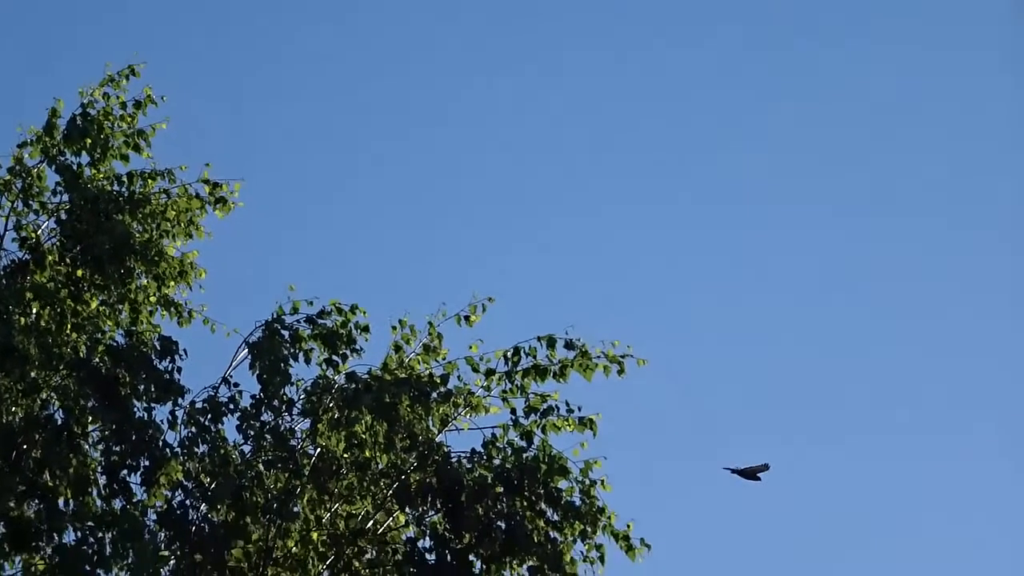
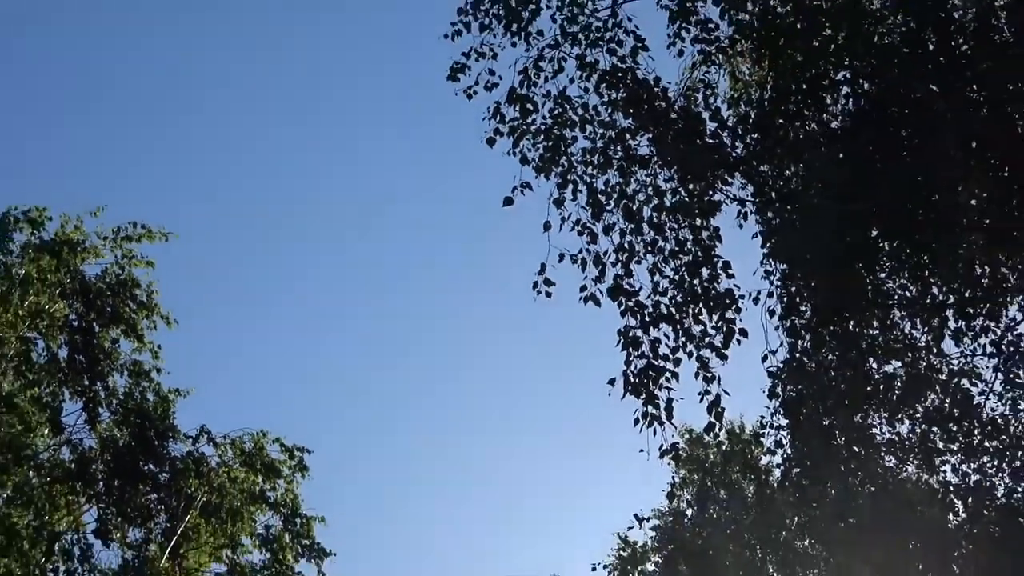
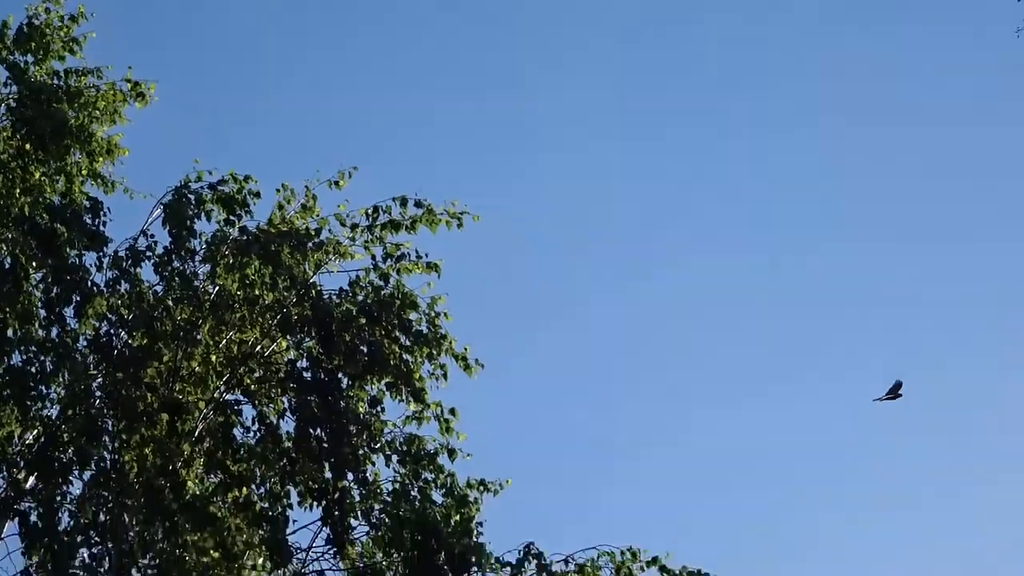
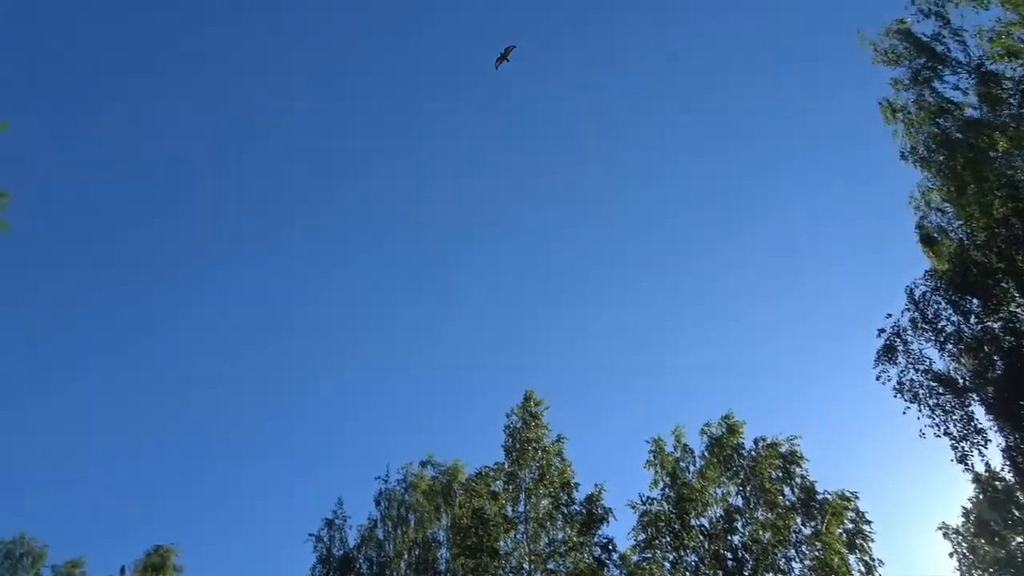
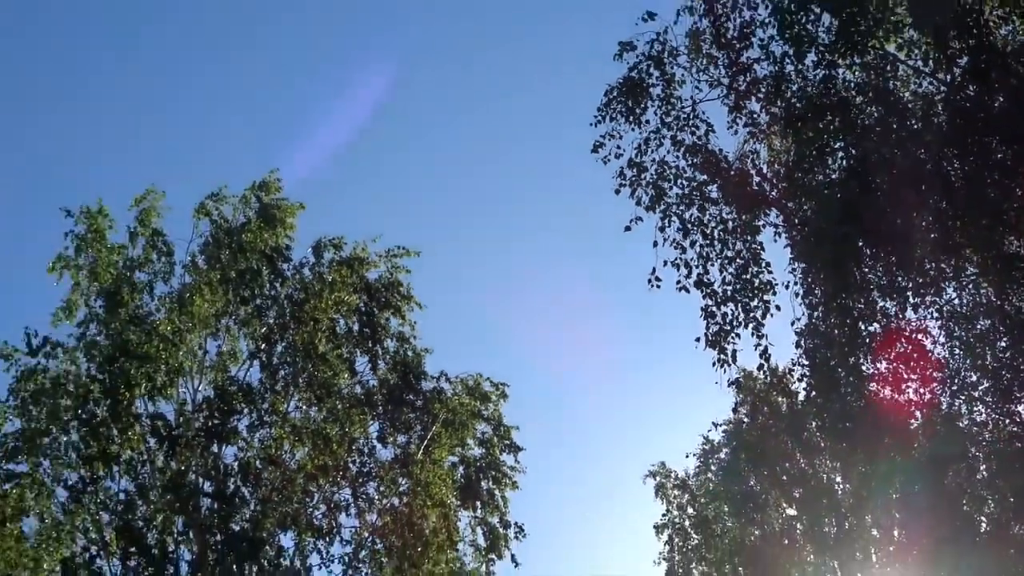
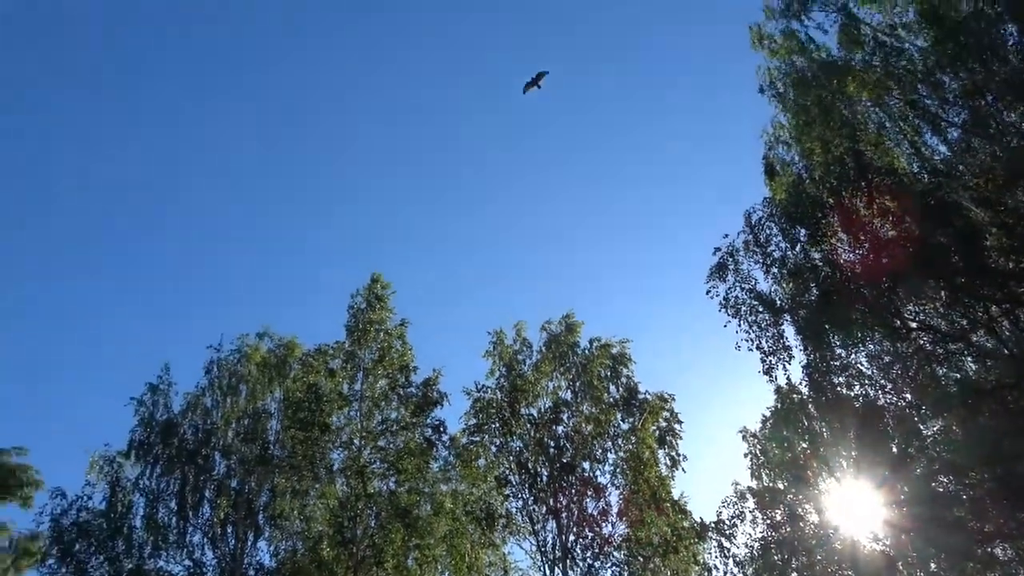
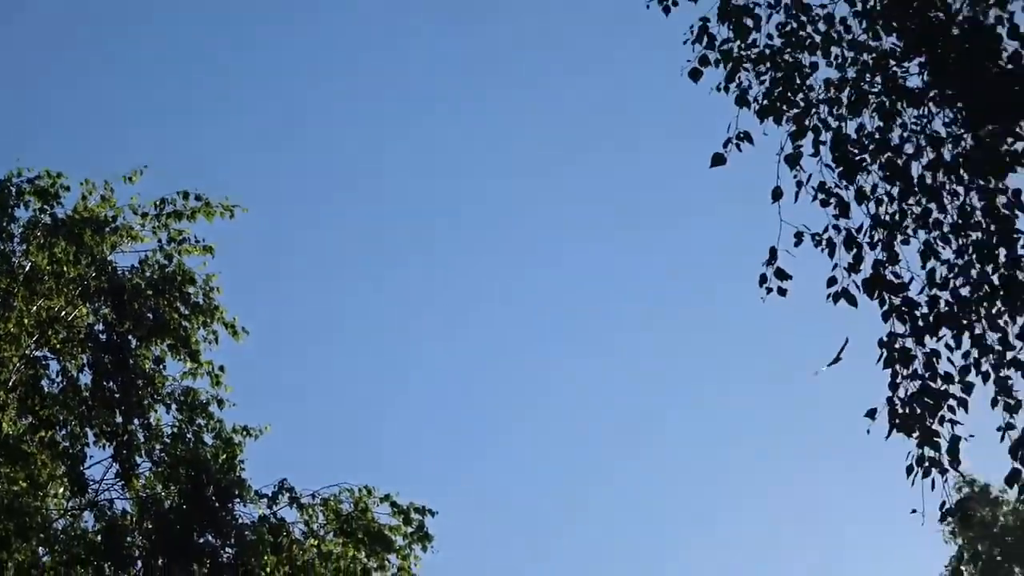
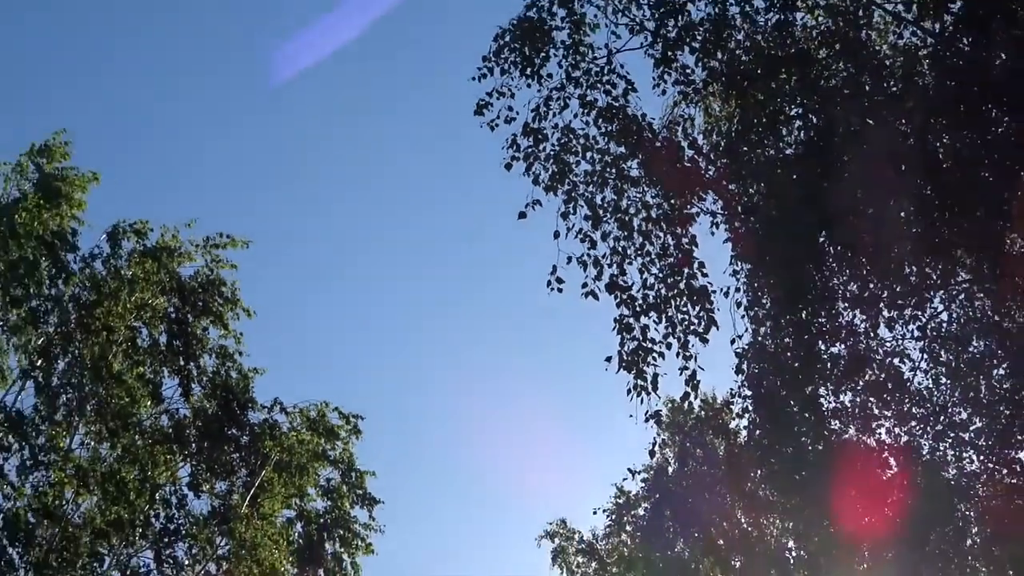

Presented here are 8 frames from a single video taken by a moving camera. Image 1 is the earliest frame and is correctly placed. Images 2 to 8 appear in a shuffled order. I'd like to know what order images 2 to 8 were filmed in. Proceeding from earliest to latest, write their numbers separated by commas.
3, 7, 2, 8, 5, 6, 4
